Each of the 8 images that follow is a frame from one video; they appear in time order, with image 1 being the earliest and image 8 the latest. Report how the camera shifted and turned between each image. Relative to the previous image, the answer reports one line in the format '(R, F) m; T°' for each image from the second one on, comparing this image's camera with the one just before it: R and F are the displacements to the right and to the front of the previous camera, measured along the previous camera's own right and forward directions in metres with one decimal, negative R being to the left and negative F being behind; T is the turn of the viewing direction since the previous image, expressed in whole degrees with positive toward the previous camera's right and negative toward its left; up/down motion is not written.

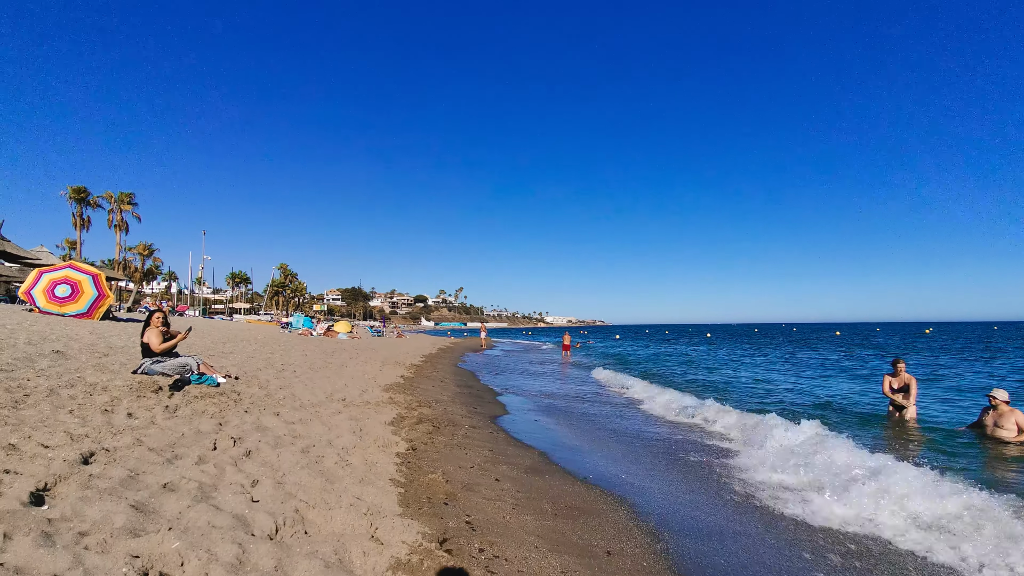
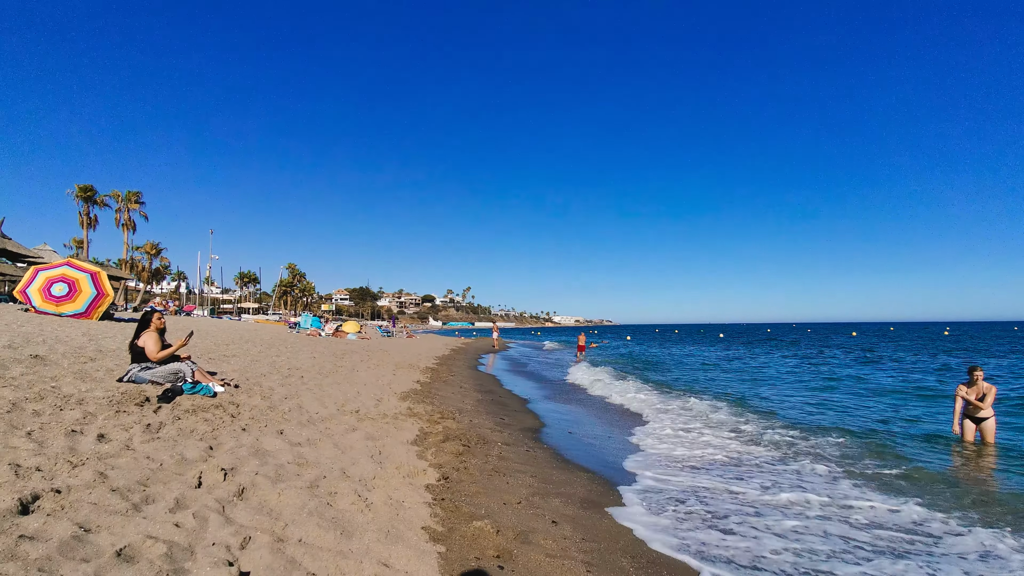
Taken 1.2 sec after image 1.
(-0.6, +1.2) m; -1°
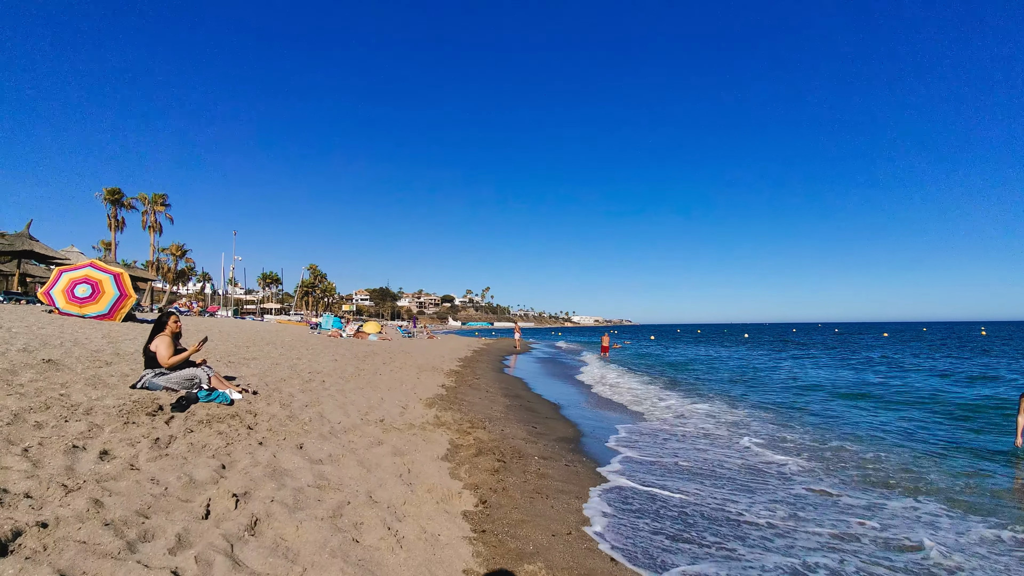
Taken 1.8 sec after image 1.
(-0.3, +0.7) m; -2°
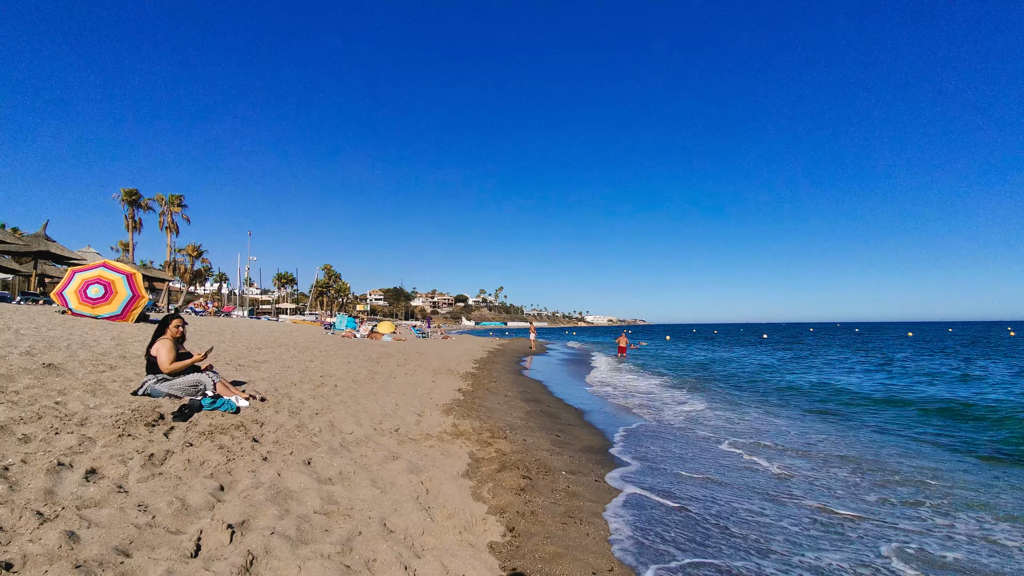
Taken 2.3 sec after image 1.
(-0.2, +0.6) m; -2°
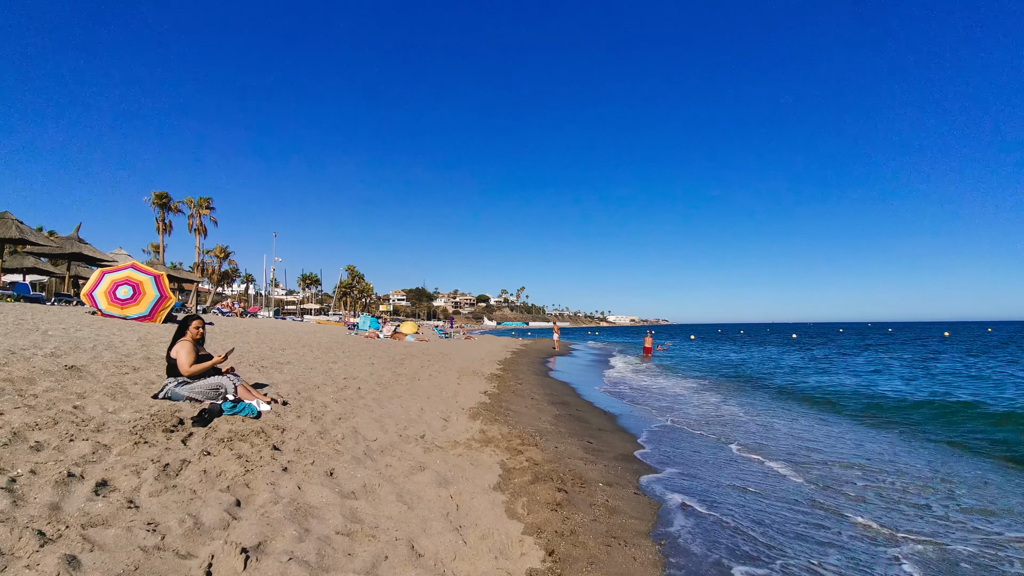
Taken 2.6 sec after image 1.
(-0.2, +0.4) m; -3°
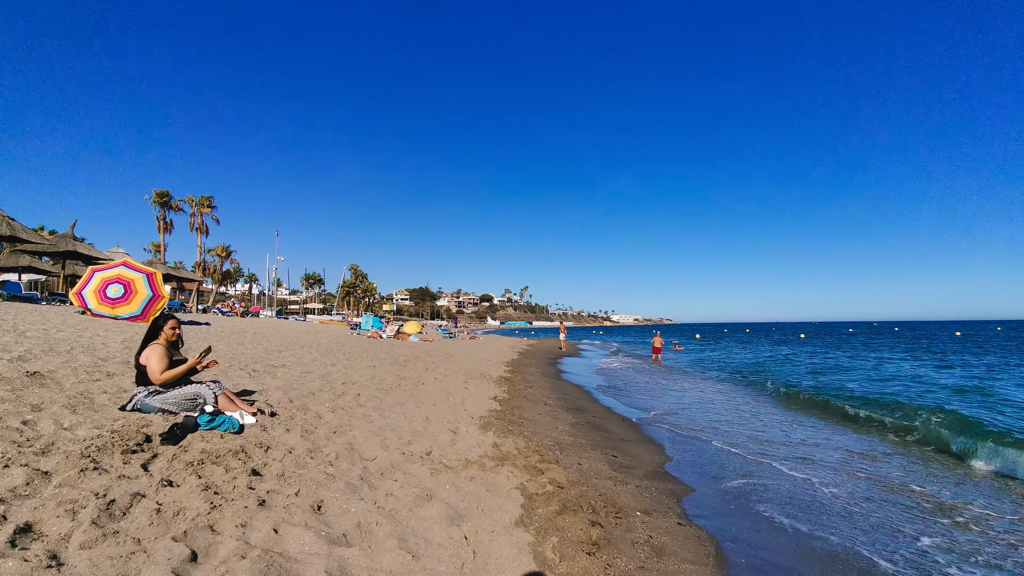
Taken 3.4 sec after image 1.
(-0.2, +0.8) m; 0°
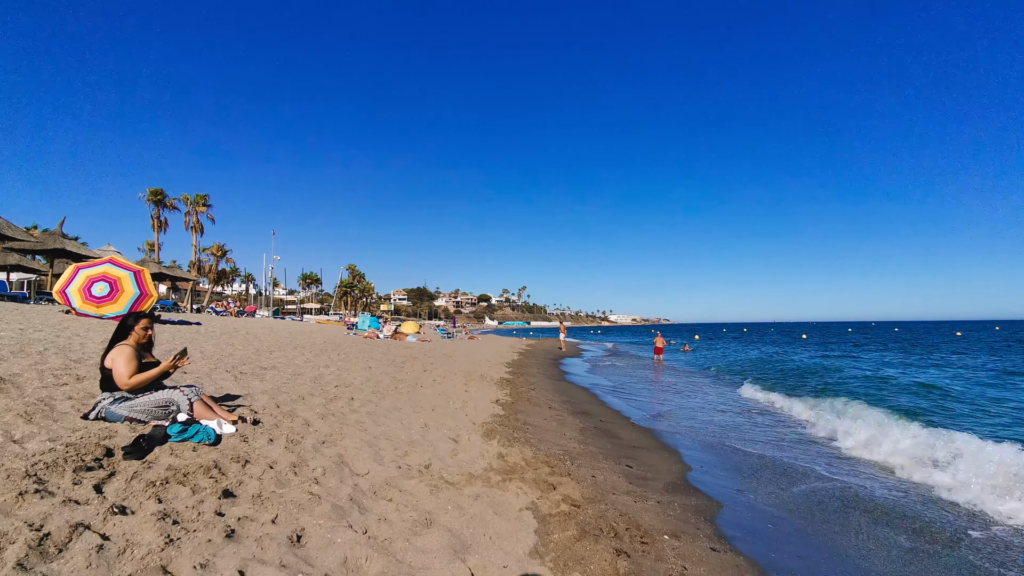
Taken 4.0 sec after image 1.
(-0.1, +0.6) m; 0°
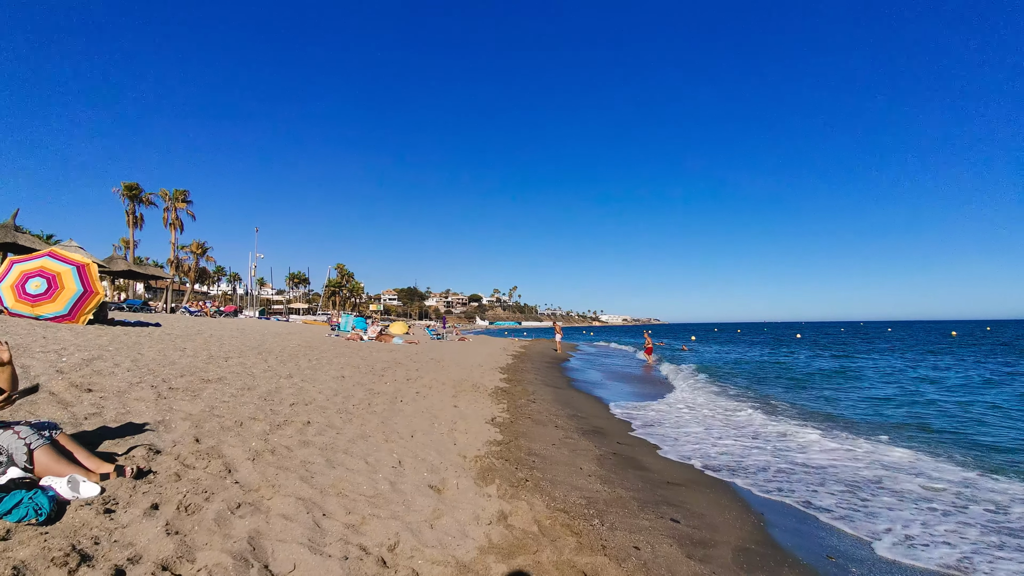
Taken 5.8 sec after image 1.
(-0.1, +1.7) m; +1°
